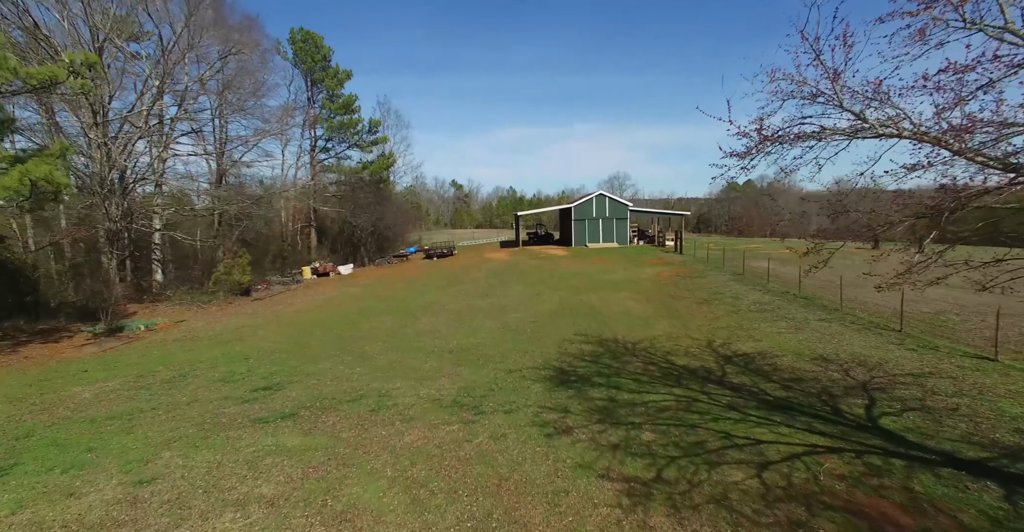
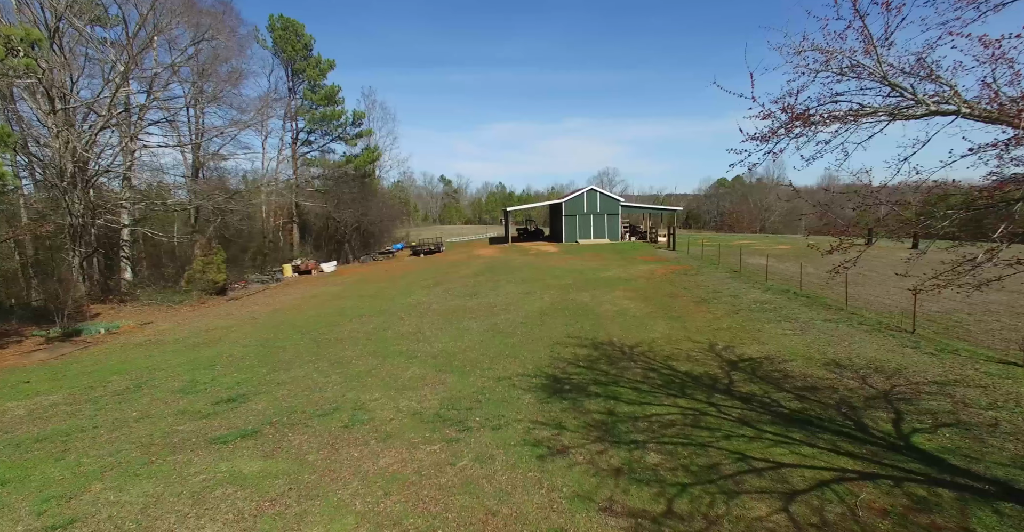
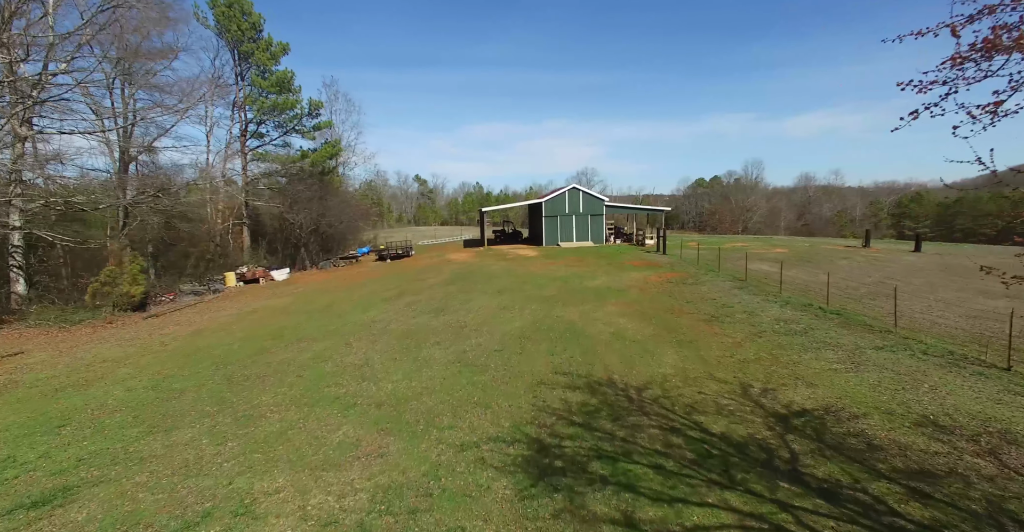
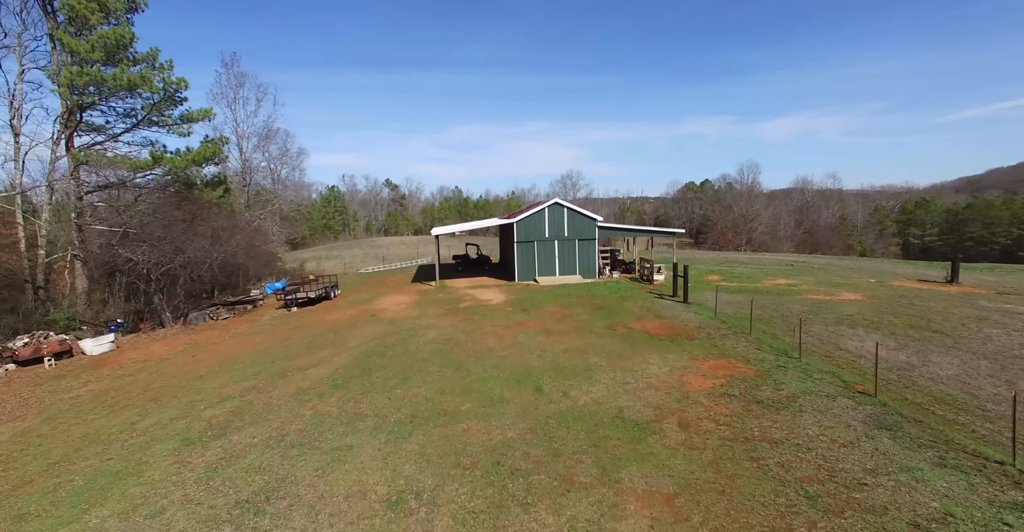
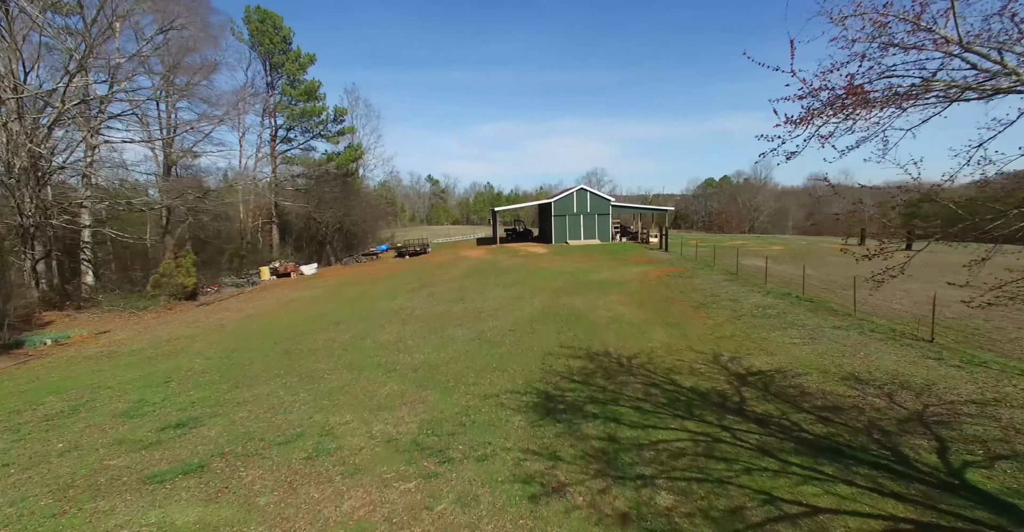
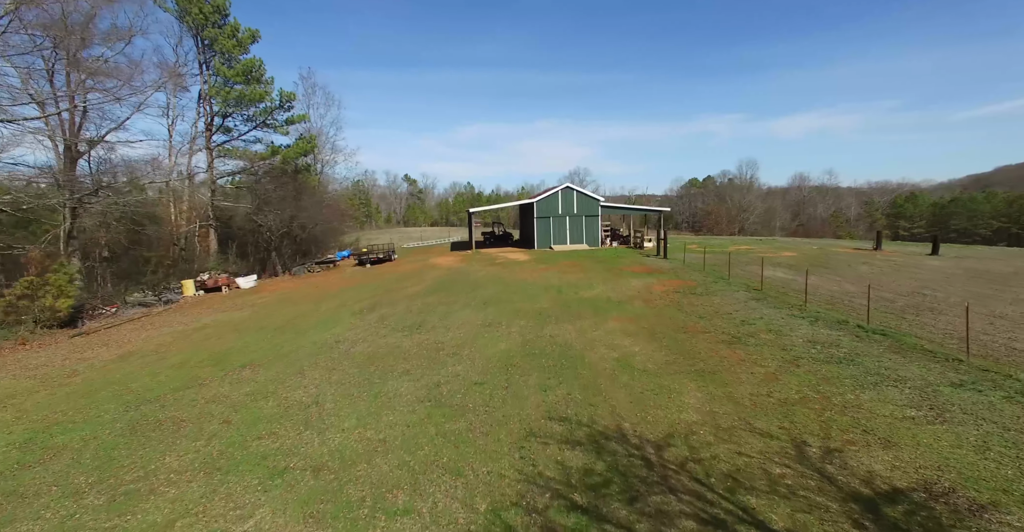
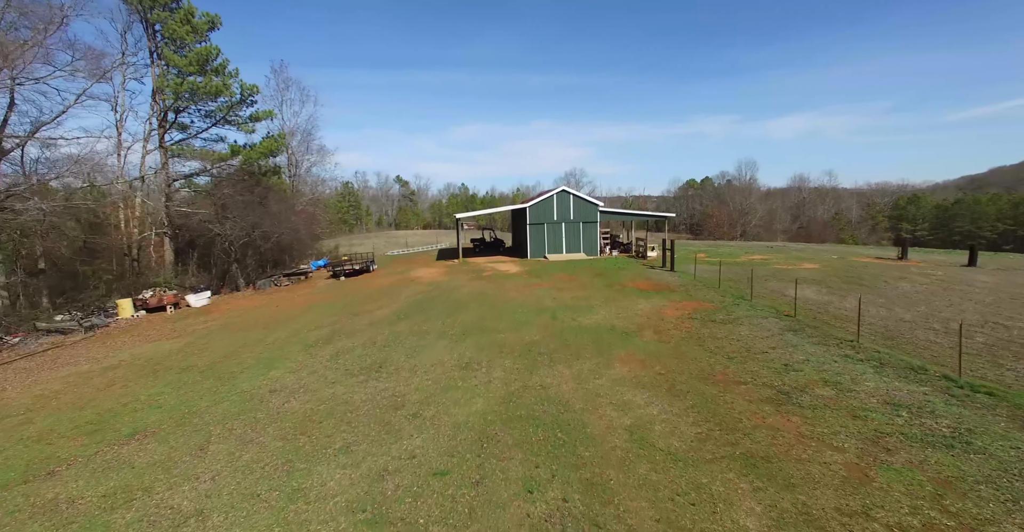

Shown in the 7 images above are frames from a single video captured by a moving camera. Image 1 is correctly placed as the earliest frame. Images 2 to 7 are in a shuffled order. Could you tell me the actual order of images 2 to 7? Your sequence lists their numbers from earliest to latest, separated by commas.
2, 5, 3, 6, 7, 4
